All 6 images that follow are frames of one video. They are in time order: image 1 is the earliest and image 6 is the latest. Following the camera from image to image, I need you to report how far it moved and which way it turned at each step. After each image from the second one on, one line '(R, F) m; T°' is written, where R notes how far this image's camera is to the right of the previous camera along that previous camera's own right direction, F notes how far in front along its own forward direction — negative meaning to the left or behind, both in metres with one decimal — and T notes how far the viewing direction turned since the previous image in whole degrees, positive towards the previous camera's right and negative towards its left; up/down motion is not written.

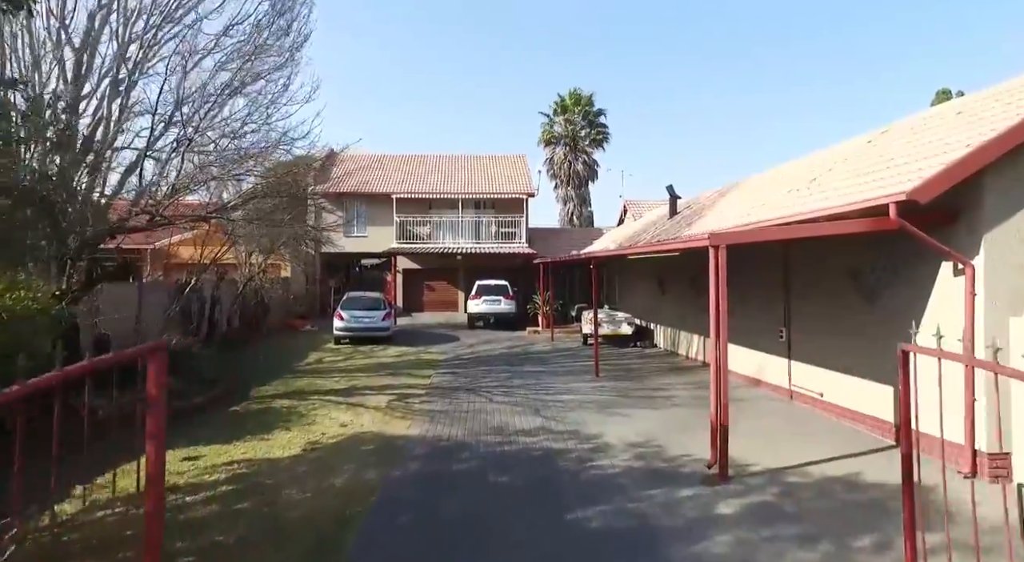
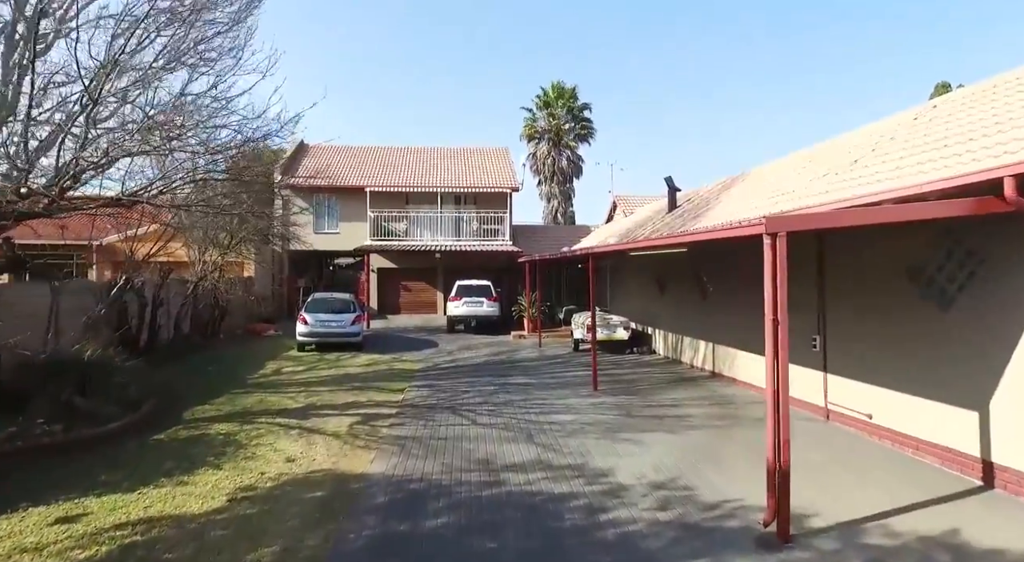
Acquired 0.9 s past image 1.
(-0.1, +1.4) m; +2°
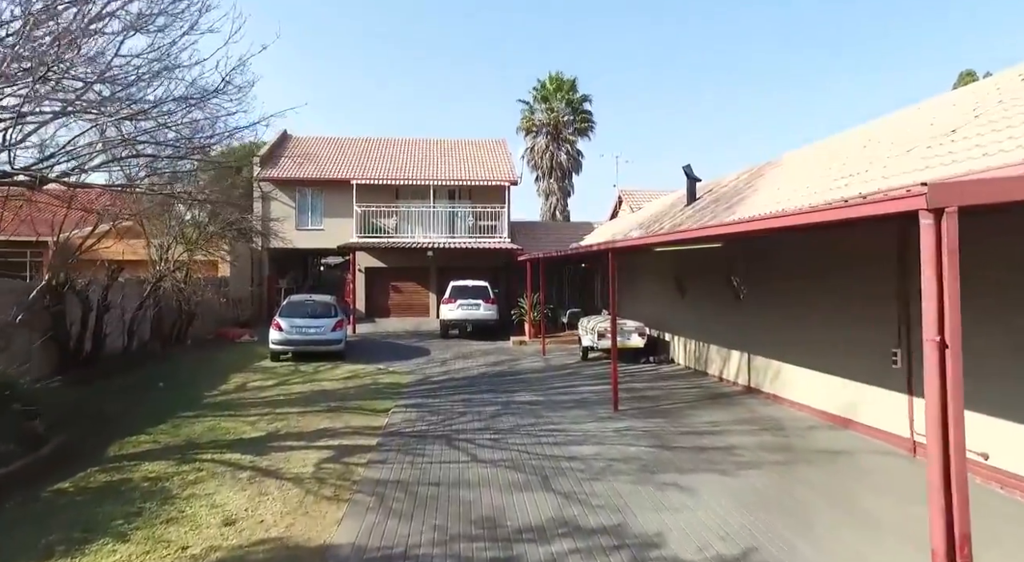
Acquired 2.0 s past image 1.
(-0.2, +1.5) m; +1°
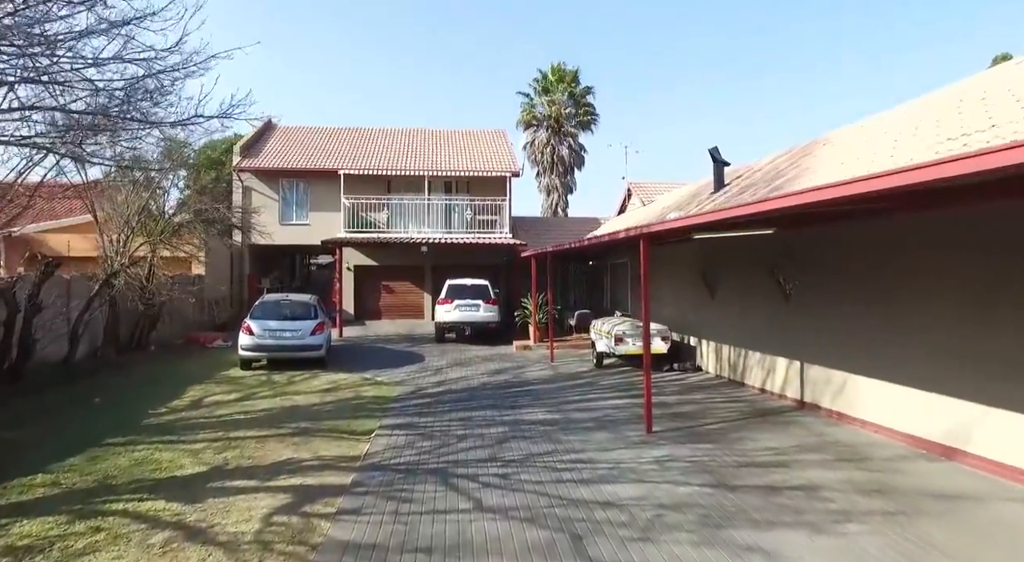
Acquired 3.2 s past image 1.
(-0.2, +1.5) m; 0°
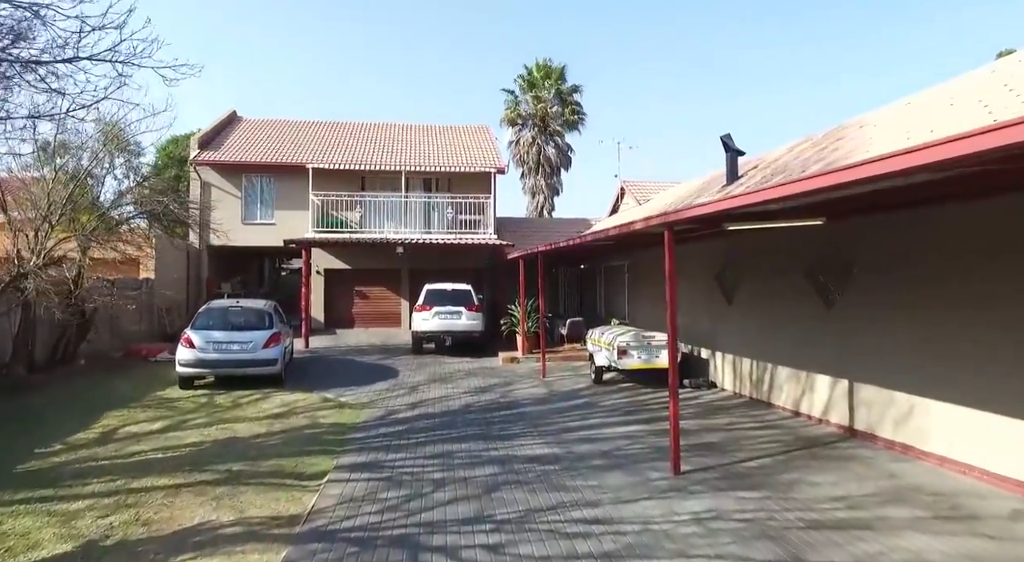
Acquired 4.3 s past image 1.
(-0.1, +1.5) m; +2°
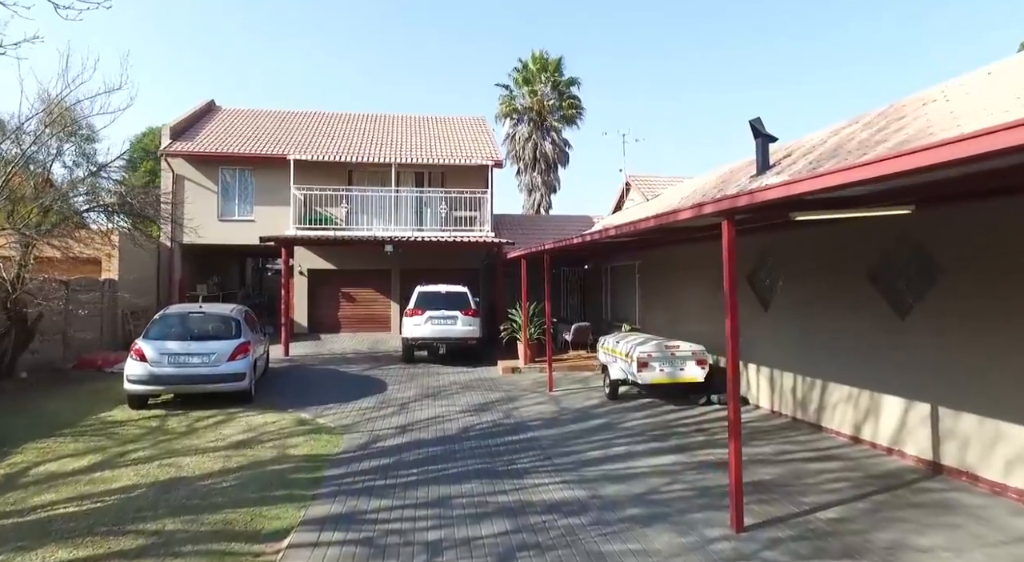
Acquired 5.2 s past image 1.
(-0.2, +1.2) m; +1°
